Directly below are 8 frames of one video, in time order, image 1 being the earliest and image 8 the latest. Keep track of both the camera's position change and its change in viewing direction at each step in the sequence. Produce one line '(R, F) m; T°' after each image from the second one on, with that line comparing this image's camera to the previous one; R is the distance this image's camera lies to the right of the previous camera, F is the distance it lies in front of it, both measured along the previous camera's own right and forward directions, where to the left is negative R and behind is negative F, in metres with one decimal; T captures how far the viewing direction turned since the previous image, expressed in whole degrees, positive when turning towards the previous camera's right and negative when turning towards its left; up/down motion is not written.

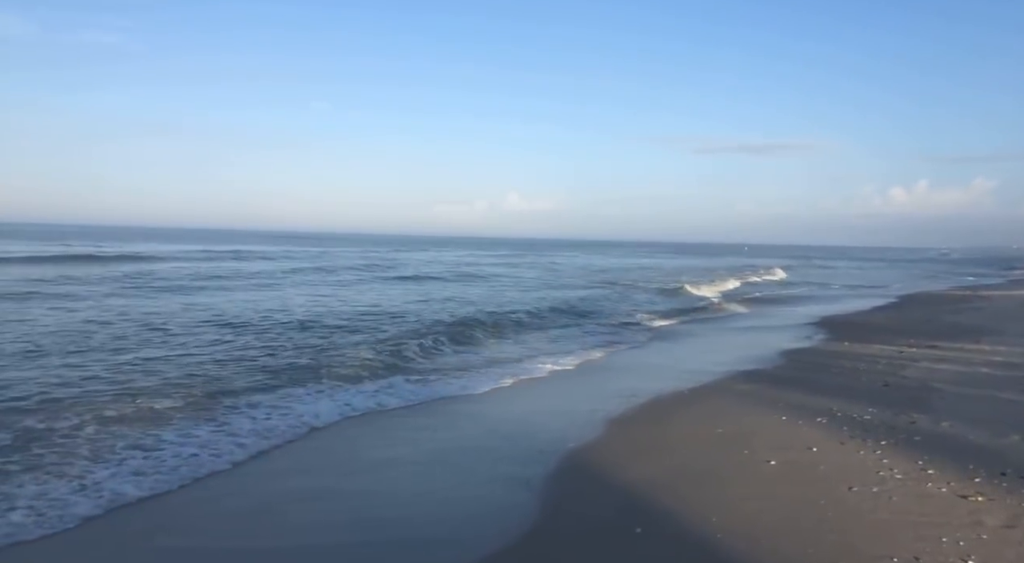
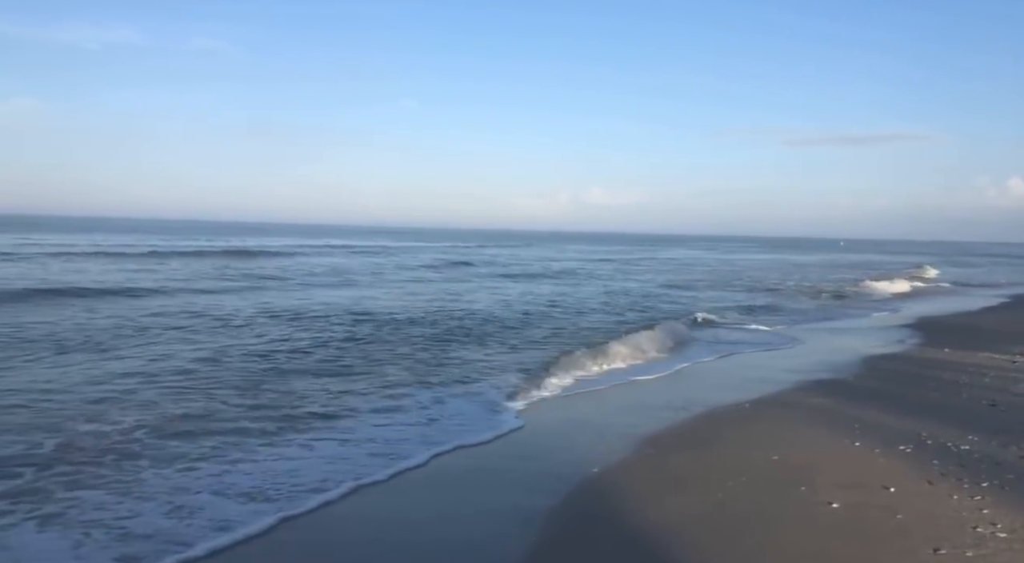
(+0.6, +1.0) m; -7°
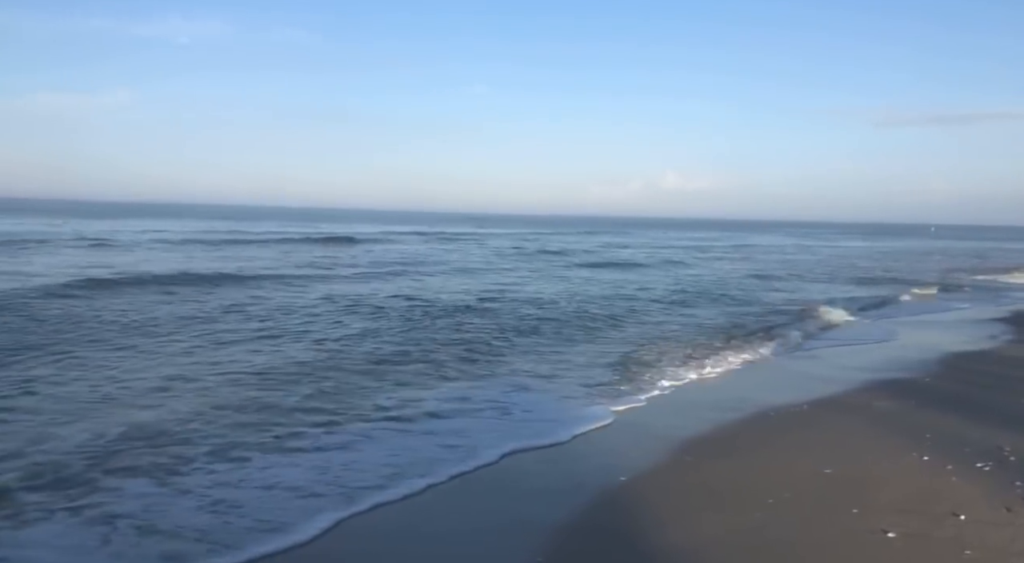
(+0.4, +0.5) m; -6°
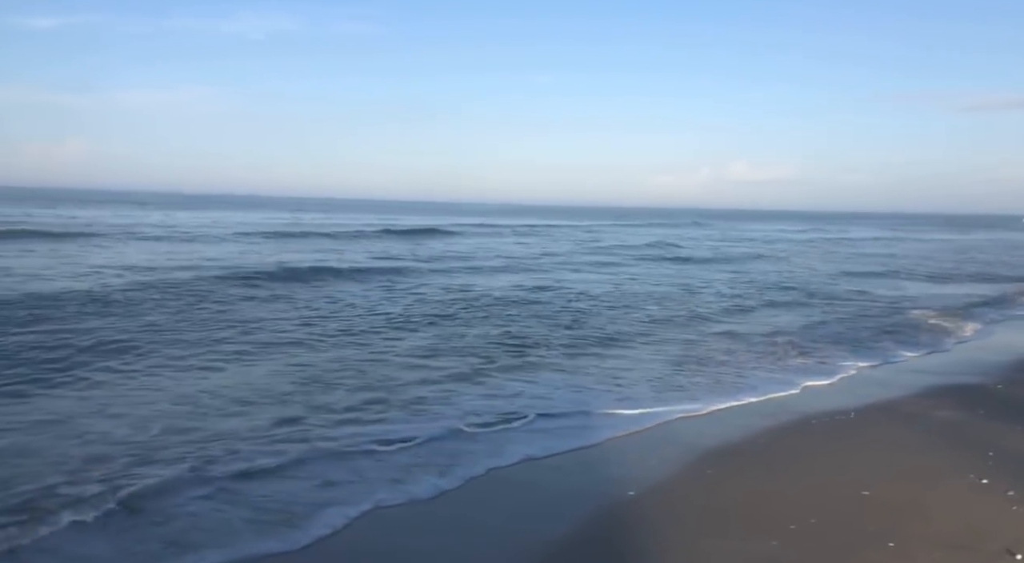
(+0.4, +0.5) m; -5°
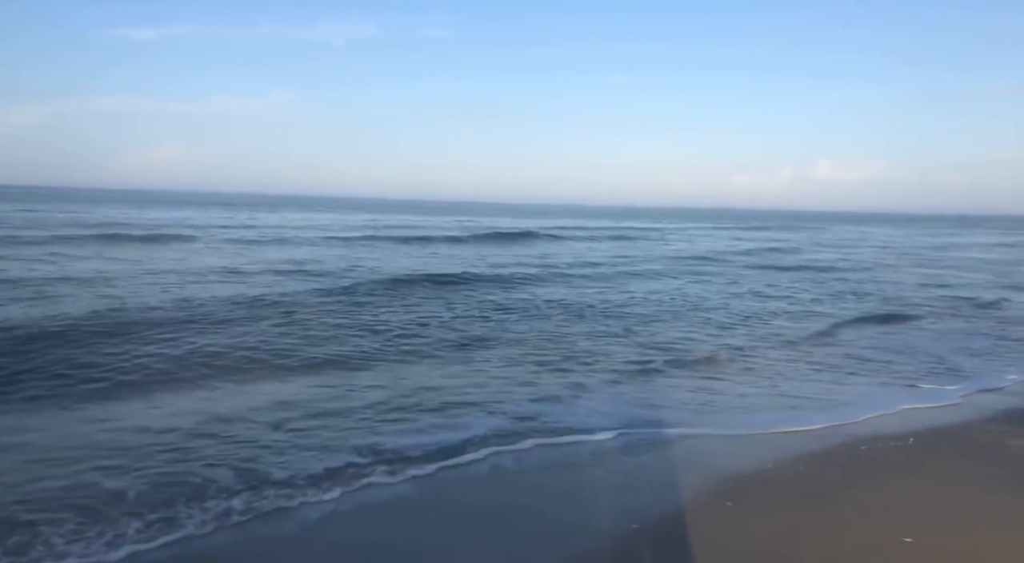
(+0.5, +0.5) m; -6°
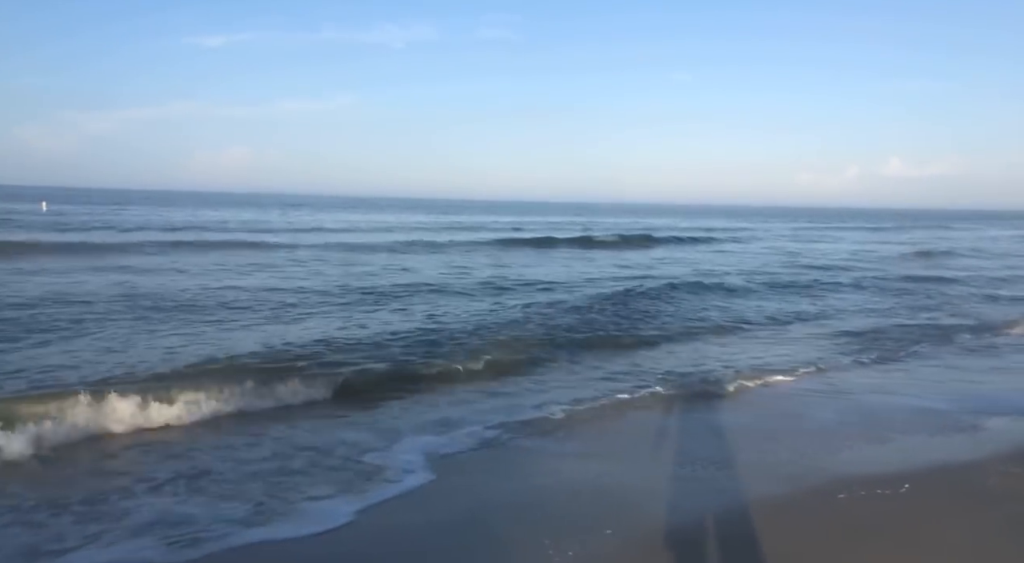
(+1.0, +1.0) m; -5°
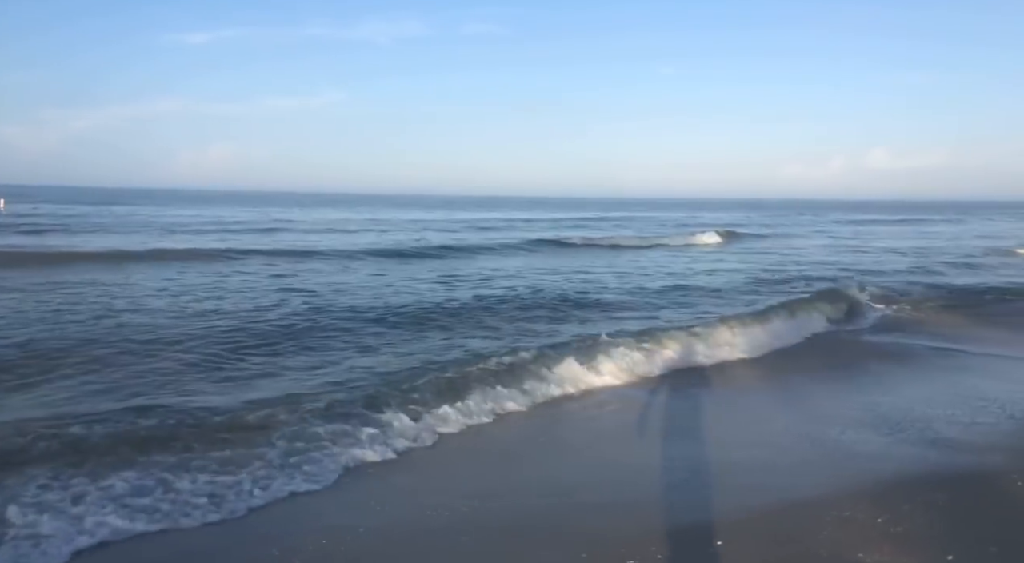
(+1.3, +0.8) m; +1°
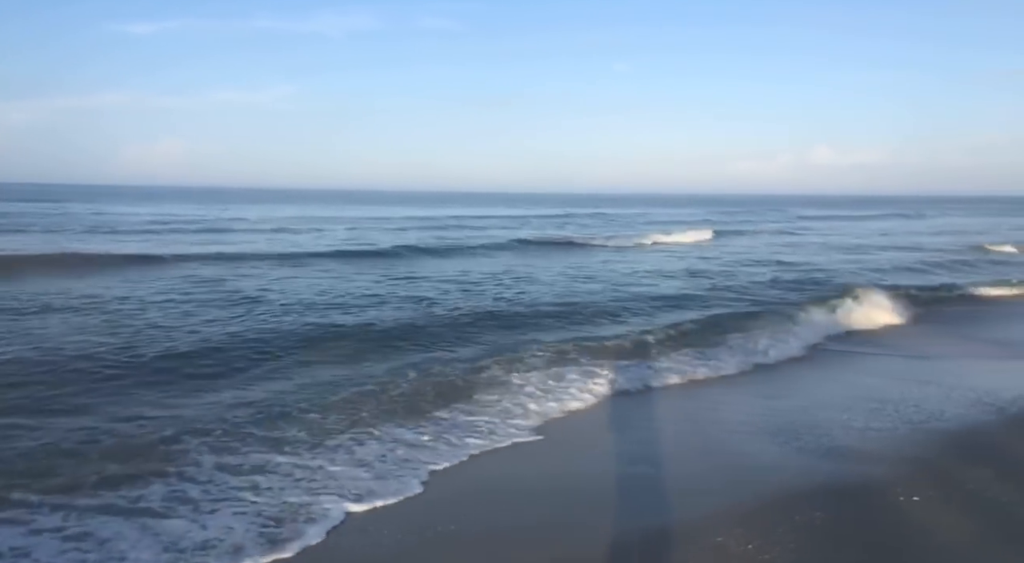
(+0.5, +0.1) m; +3°
